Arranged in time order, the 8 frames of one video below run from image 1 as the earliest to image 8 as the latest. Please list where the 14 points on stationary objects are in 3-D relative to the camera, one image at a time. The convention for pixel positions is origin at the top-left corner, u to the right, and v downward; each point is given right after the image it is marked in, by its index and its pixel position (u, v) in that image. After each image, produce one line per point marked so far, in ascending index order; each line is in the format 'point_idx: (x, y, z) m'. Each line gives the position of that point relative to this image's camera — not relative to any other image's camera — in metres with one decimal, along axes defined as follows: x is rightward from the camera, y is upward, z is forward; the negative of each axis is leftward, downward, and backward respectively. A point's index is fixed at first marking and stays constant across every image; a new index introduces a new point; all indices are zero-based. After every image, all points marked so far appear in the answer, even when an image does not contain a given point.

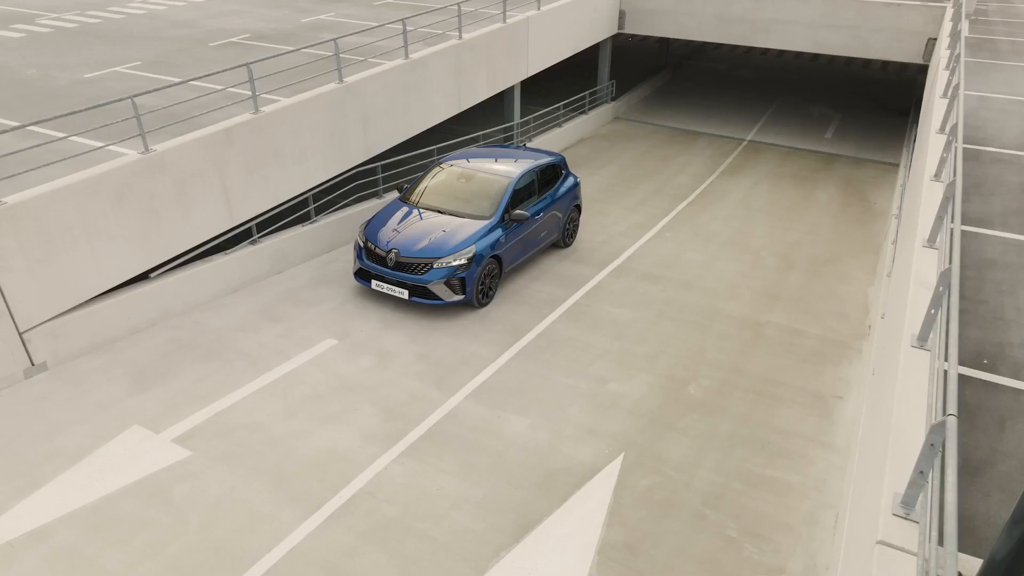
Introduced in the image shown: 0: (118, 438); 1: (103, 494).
0: (-3.5, -1.4, +6.3) m
1: (-3.3, -1.7, +5.7) m
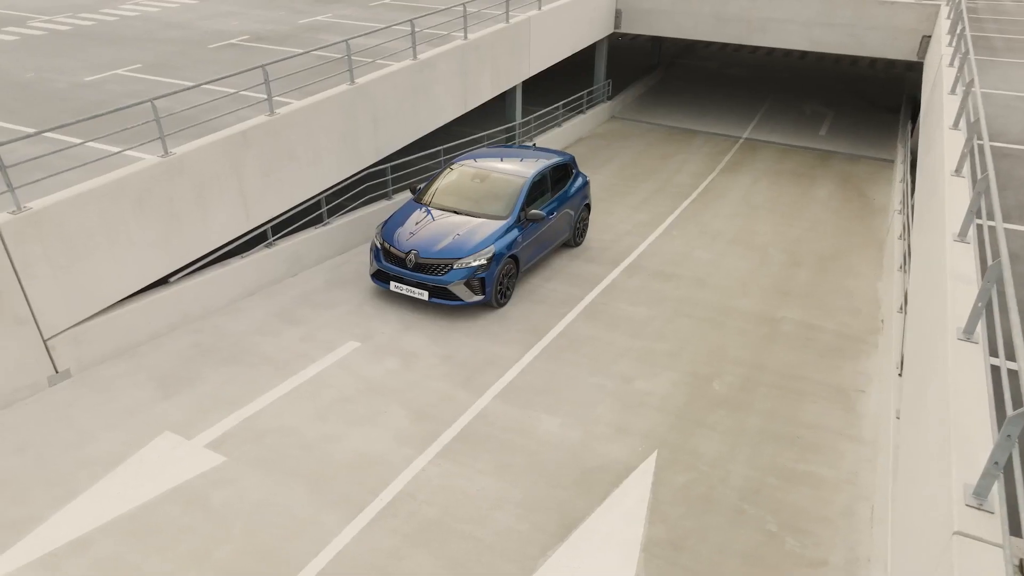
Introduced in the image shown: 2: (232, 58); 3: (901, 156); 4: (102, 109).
0: (-3.2, -1.4, +6.3) m
1: (-2.9, -1.7, +5.7) m
2: (-5.4, +4.5, +13.8) m
3: (+9.5, +3.3, +17.4) m
4: (-6.3, +2.7, +10.9) m
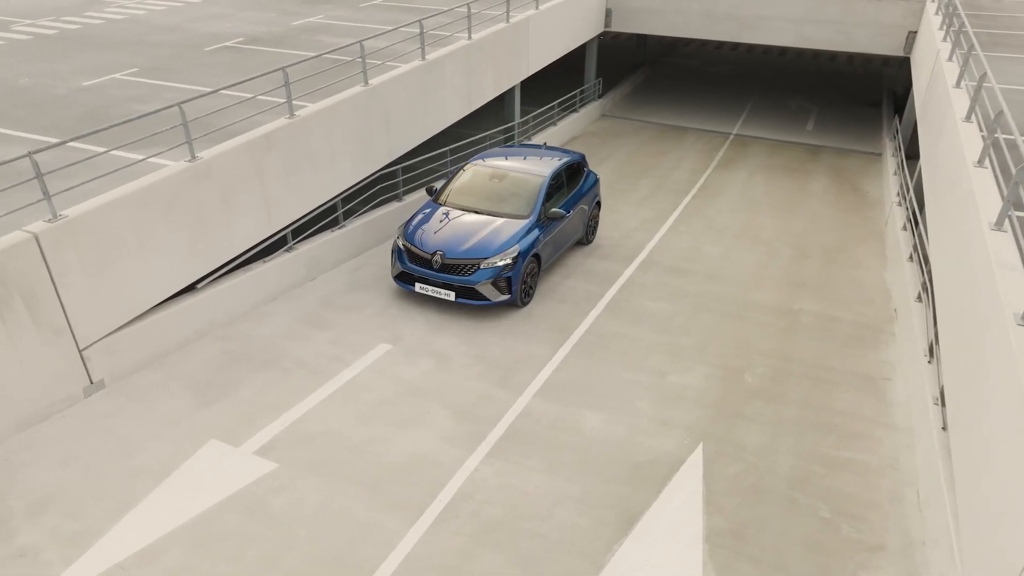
0: (-2.7, -1.5, +6.2) m
1: (-2.4, -1.8, +5.6) m
2: (-5.4, +4.4, +13.6) m
3: (+9.5, +3.5, +17.8) m
4: (-6.1, +2.6, +10.7) m
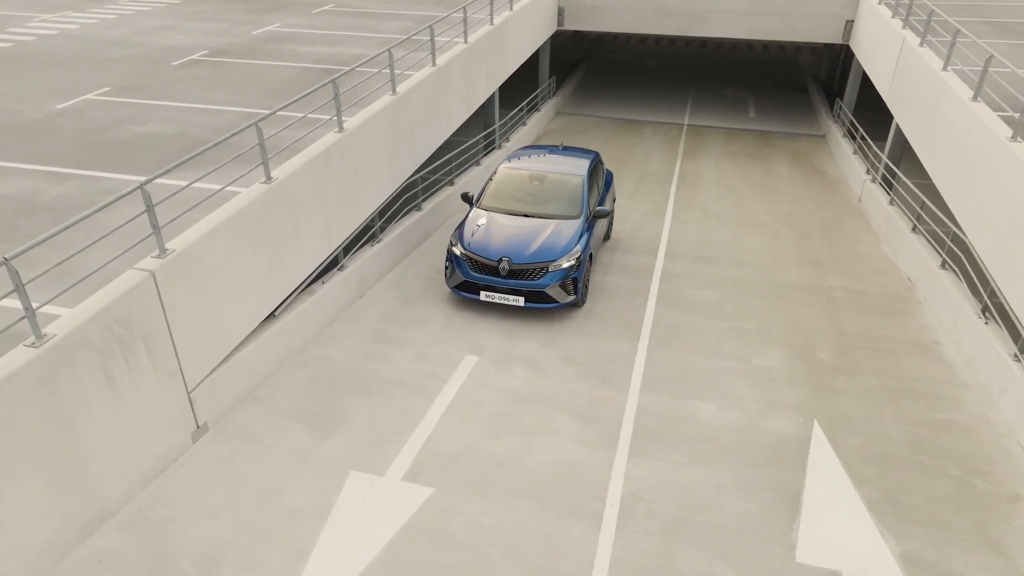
0: (-1.4, -1.7, +5.9) m
1: (-1.0, -1.9, +5.3) m
2: (-5.5, +3.9, +12.9) m
3: (+8.7, +4.2, +19.0) m
4: (-5.6, +2.1, +9.9) m
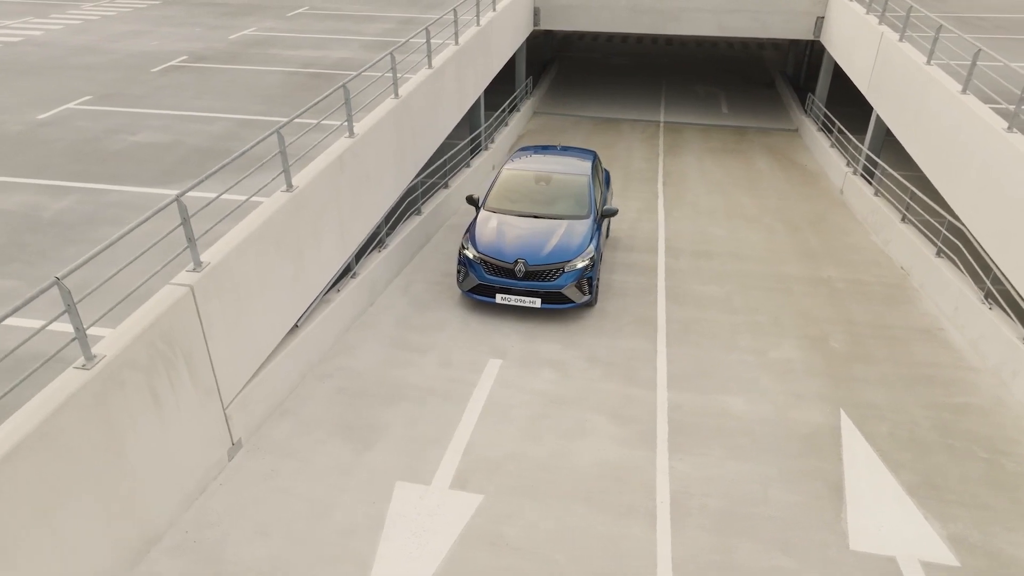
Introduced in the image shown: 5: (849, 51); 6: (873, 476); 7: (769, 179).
0: (-0.9, -1.7, +5.8) m
1: (-0.5, -2.0, +5.3) m
2: (-5.6, +3.7, +12.6) m
3: (+8.2, +4.5, +19.4) m
4: (-5.6, +1.9, +9.6) m
5: (+7.6, +5.3, +16.0) m
6: (+3.2, -1.7, +6.2) m
7: (+6.0, +2.5, +16.5) m
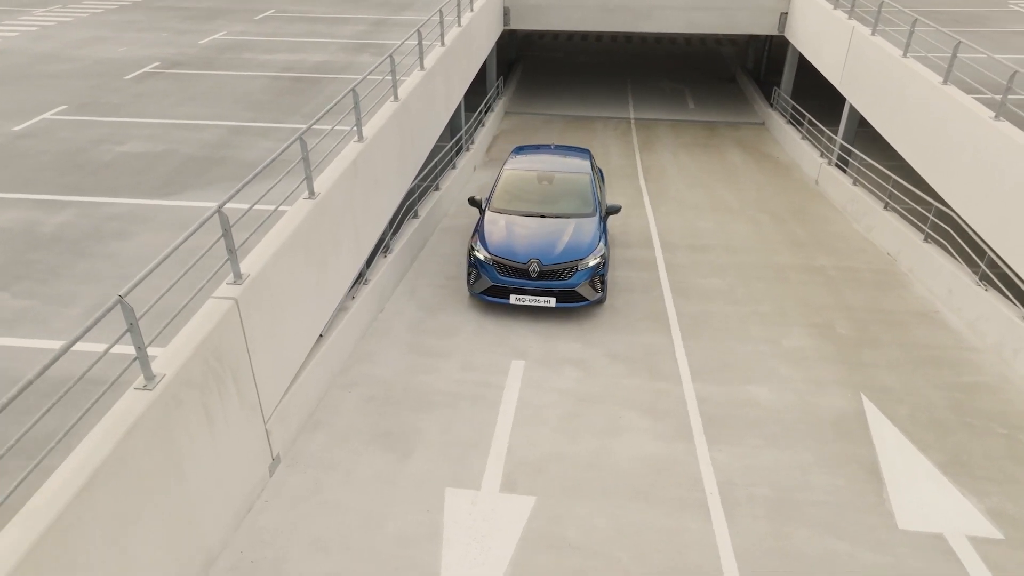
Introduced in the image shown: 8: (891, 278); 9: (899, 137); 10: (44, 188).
0: (-0.5, -1.8, +5.8) m
1: (0.0, -2.0, +5.3) m
2: (-5.8, +3.4, +12.2) m
3: (+7.5, +4.8, +19.9) m
4: (-5.5, +1.6, +9.2) m
5: (+7.1, +5.6, +16.5) m
6: (+3.6, -1.5, +6.5) m
7: (+5.5, +2.8, +16.9) m
8: (+5.7, +0.1, +10.7) m
9: (+6.3, +2.5, +11.6) m
10: (-5.6, +1.2, +8.5) m
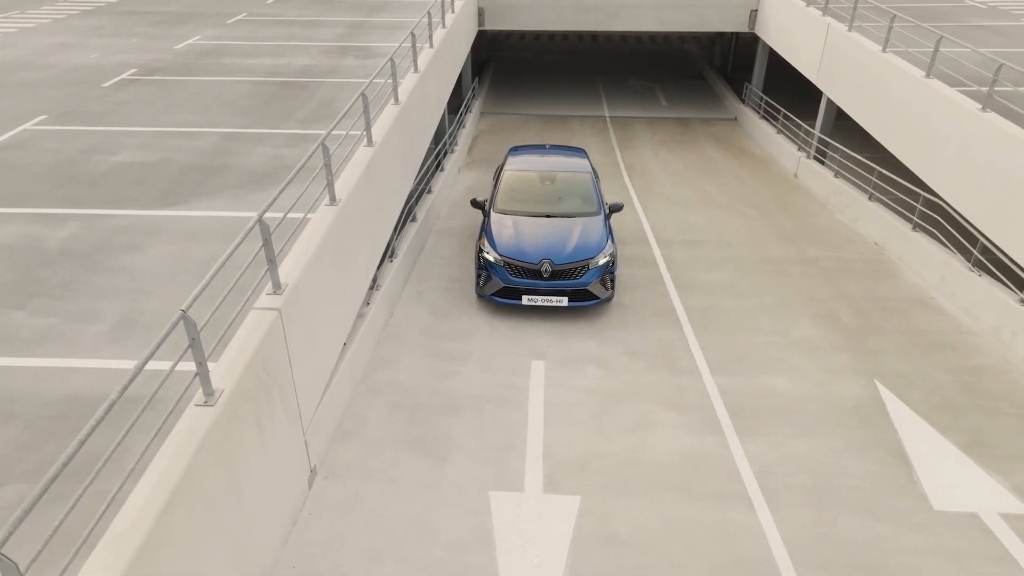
0: (-0.1, -1.8, +5.8) m
1: (+0.4, -2.0, +5.3) m
2: (-5.9, +3.2, +11.9) m
3: (+6.9, +5.0, +20.3) m
4: (-5.4, +1.4, +8.9) m
5: (+6.6, +5.8, +16.8) m
6: (+3.9, -1.4, +6.7) m
7: (+5.1, +2.9, +17.2) m
8: (+5.7, +0.3, +11.0) m
9: (+6.2, +2.7, +11.9) m
10: (-5.4, +1.0, +8.2) m
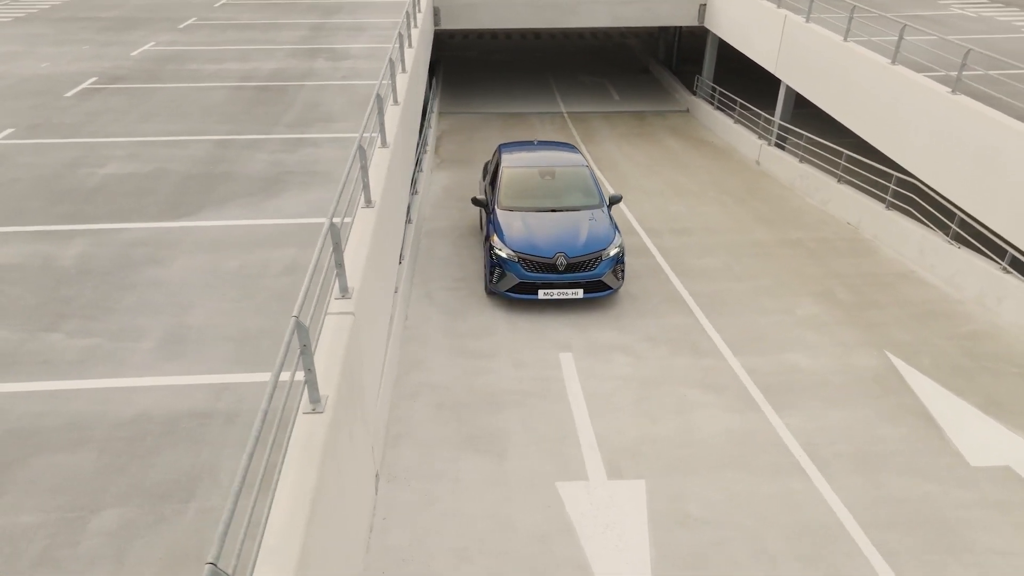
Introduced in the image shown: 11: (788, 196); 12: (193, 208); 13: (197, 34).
0: (+0.5, -1.7, +5.9) m
1: (+1.0, -1.9, +5.4) m
2: (-6.2, +3.0, +11.4) m
3: (+5.7, +5.4, +20.9) m
4: (-5.2, +1.2, +8.5) m
5: (+5.7, +6.2, +17.4) m
6: (+4.4, -1.1, +7.1) m
7: (+4.4, +3.3, +17.7) m
8: (+5.7, +0.7, +11.6) m
9: (+5.9, +3.1, +12.5) m
10: (-5.2, +0.8, +7.8) m
11: (+5.6, +1.8, +14.3) m
12: (-3.6, +0.9, +8.0) m
13: (-7.1, +5.7, +16.1) m
